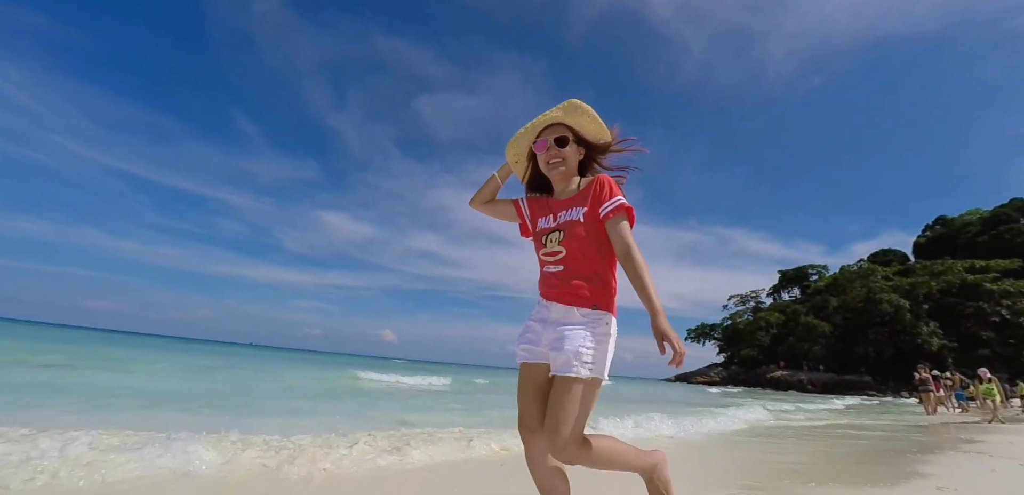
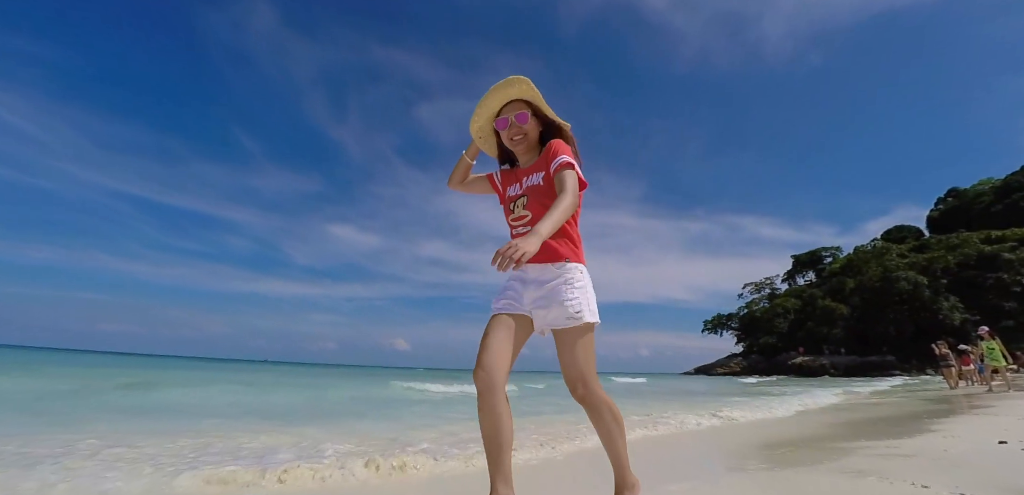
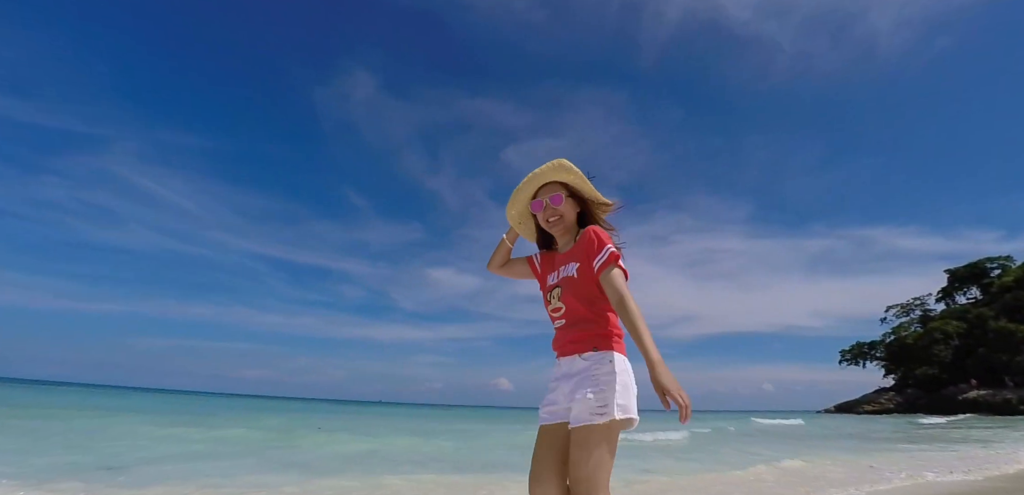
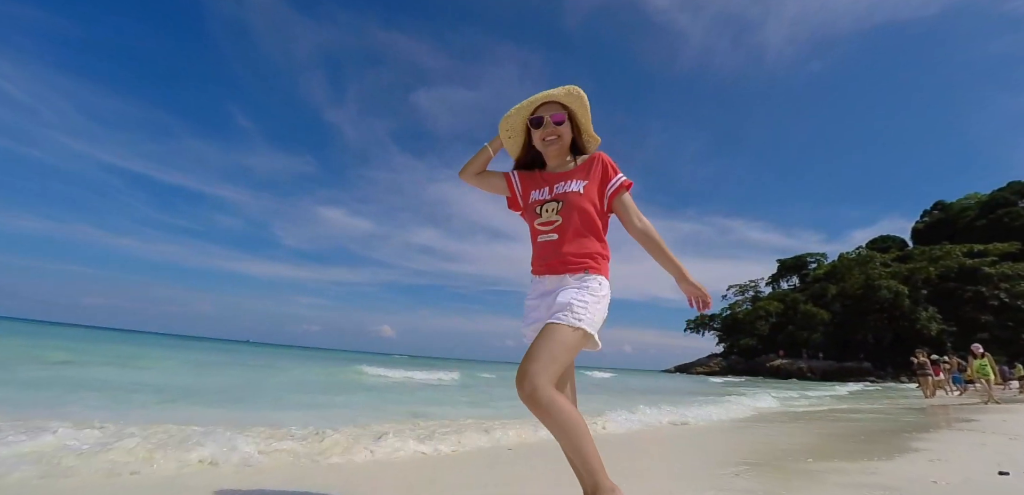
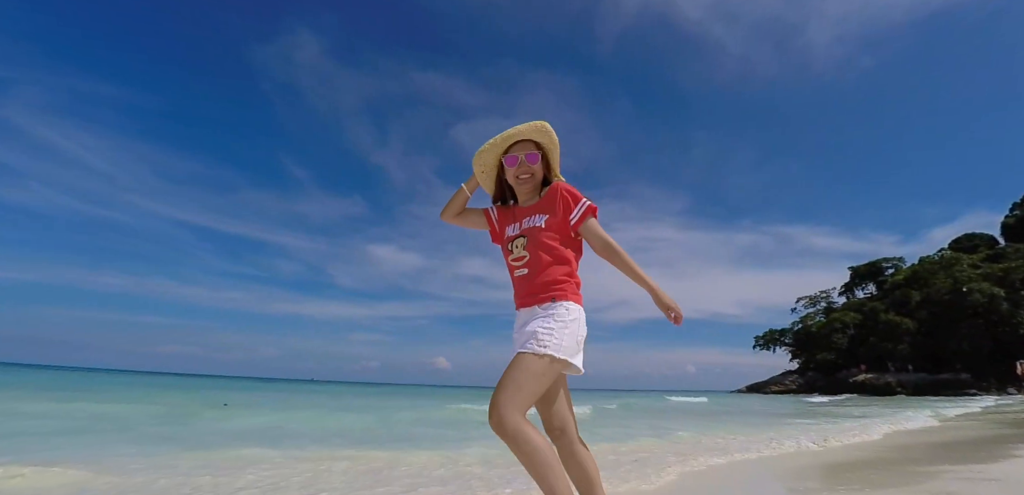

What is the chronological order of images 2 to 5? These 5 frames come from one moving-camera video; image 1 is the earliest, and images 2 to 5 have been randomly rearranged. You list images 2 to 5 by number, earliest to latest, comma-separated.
4, 2, 5, 3
